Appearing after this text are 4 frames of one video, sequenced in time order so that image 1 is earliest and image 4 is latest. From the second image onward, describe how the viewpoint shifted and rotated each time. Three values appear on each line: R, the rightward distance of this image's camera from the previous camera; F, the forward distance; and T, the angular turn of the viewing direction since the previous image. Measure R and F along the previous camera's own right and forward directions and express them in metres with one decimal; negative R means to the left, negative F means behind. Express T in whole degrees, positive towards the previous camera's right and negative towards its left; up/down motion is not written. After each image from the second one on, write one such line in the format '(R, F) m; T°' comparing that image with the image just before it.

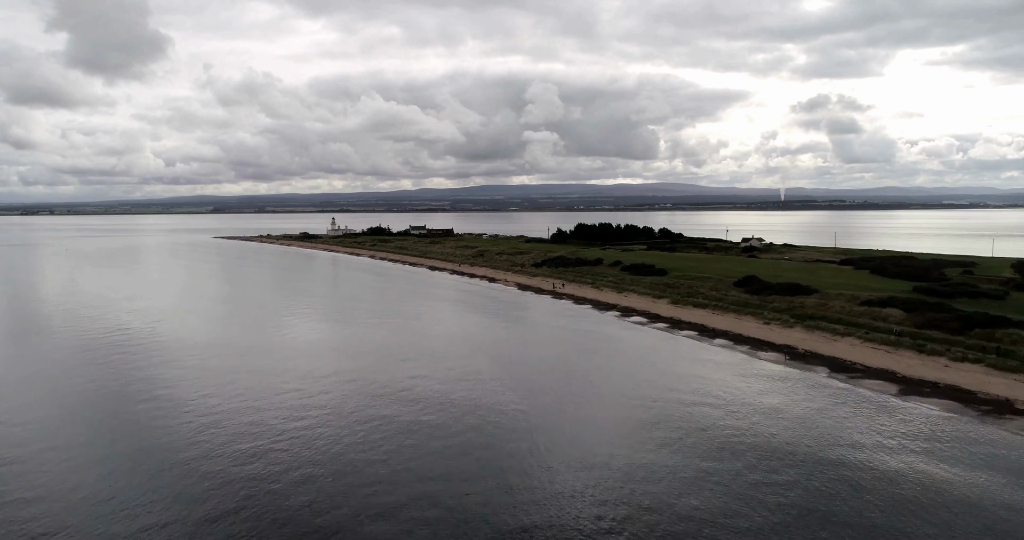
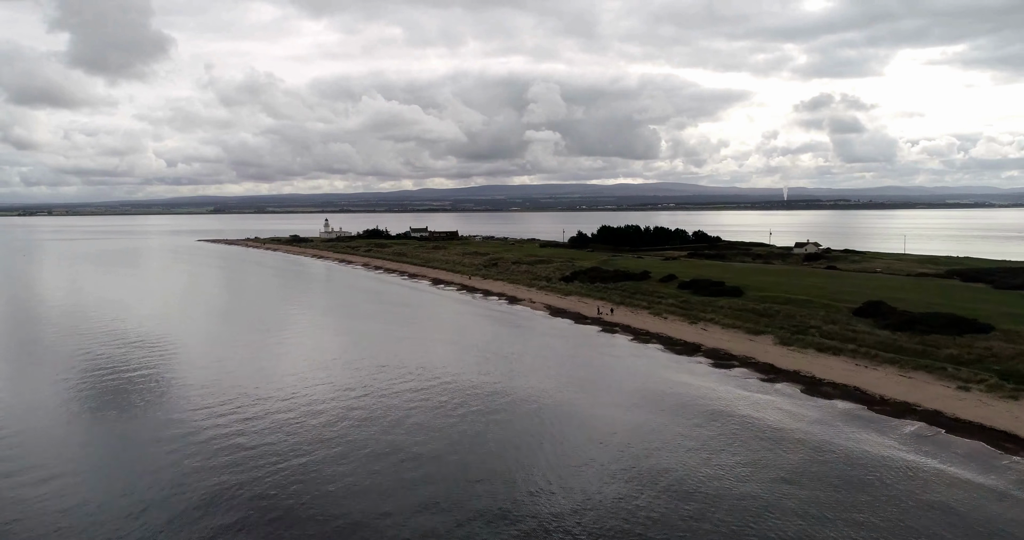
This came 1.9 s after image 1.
(-1.5, +9.2) m; 0°
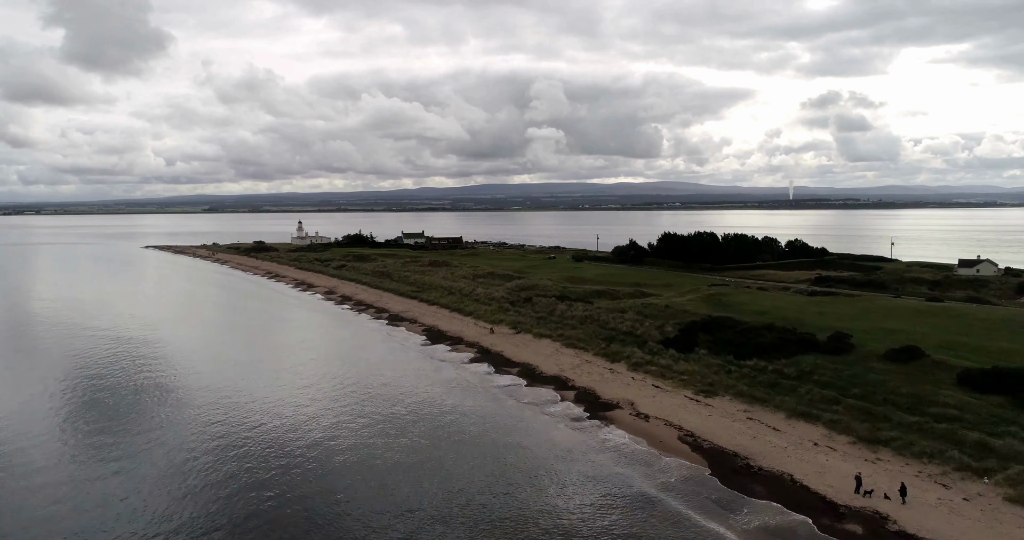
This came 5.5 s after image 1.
(-2.1, +18.2) m; 0°
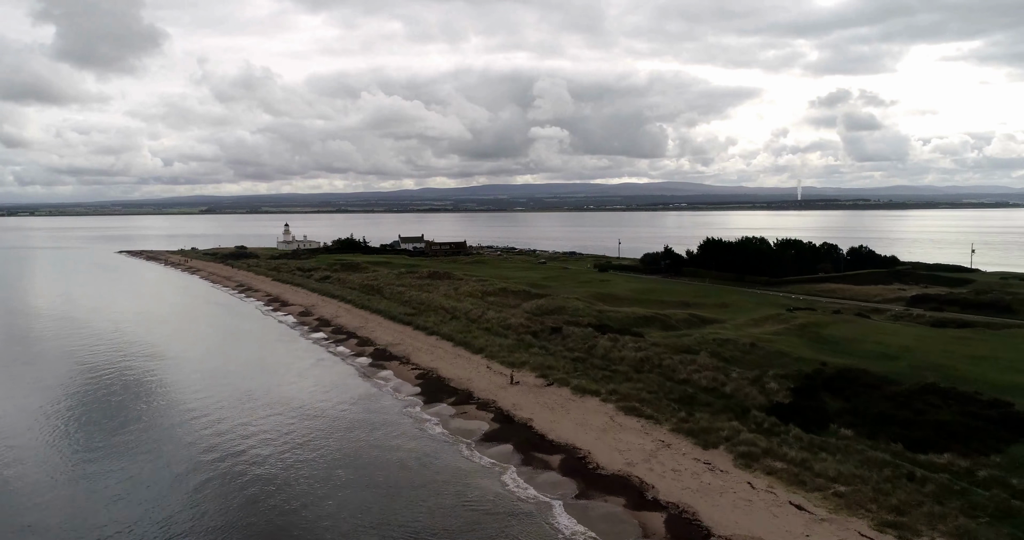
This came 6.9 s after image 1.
(-0.7, +7.1) m; 0°
